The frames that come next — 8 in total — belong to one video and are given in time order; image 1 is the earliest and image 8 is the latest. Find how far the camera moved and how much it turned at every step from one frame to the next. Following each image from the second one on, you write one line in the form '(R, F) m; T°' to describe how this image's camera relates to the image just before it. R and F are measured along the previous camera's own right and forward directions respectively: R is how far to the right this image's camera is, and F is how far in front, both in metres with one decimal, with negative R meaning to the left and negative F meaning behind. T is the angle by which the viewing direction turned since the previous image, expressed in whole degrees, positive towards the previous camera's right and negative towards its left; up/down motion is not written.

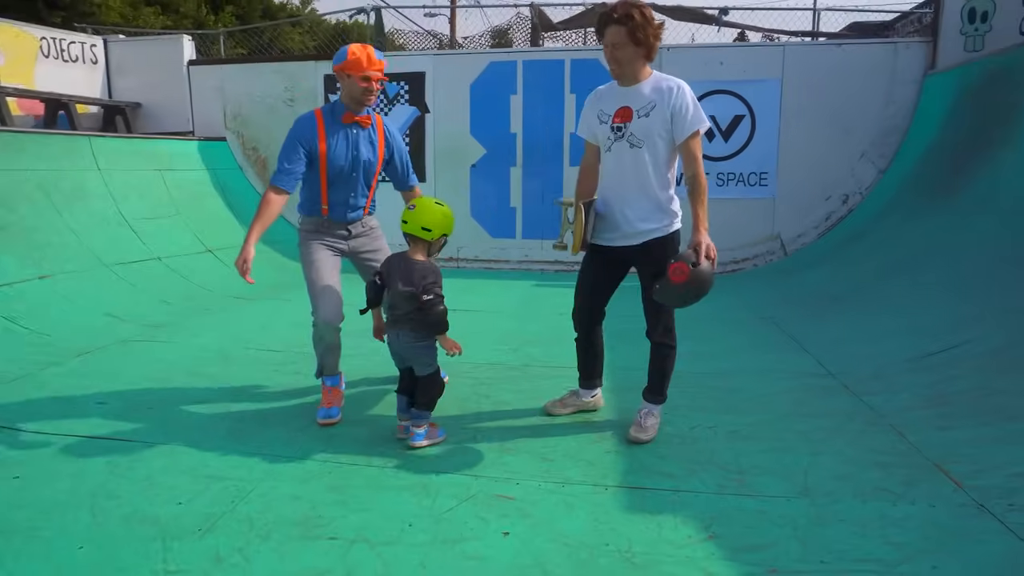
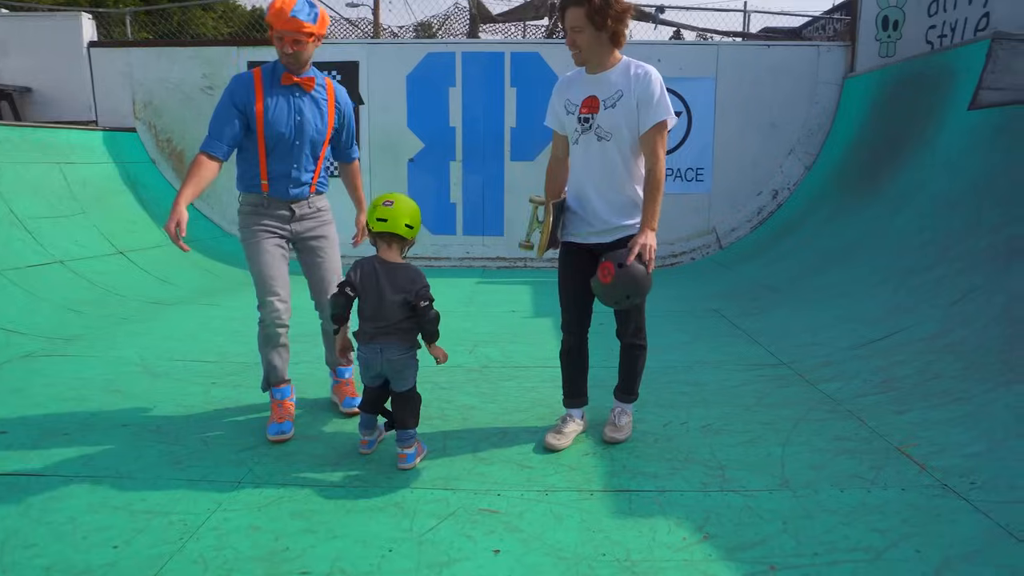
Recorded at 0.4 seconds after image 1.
(-0.2, +0.2) m; +7°
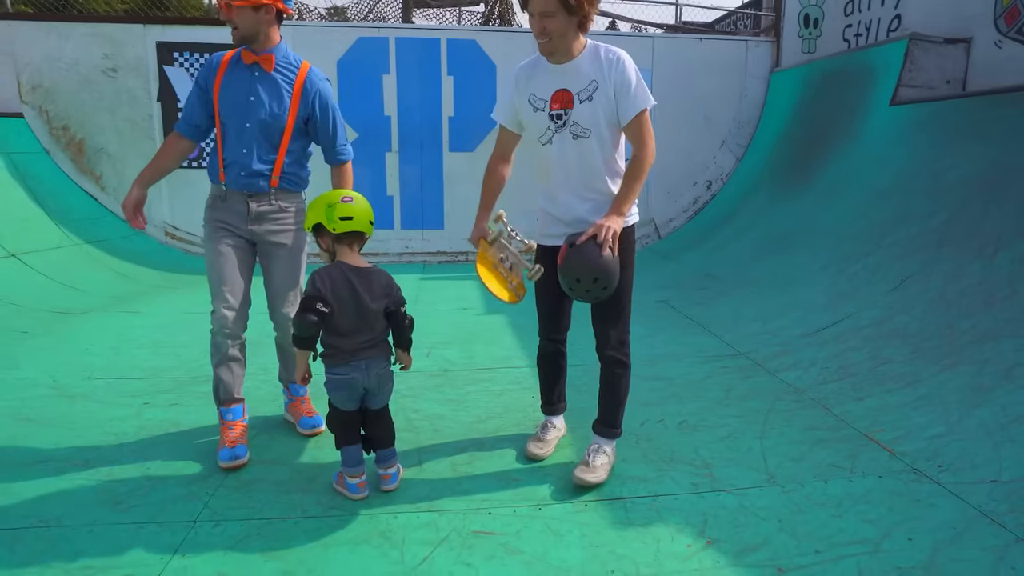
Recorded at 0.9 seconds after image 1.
(-0.2, +0.2) m; +7°
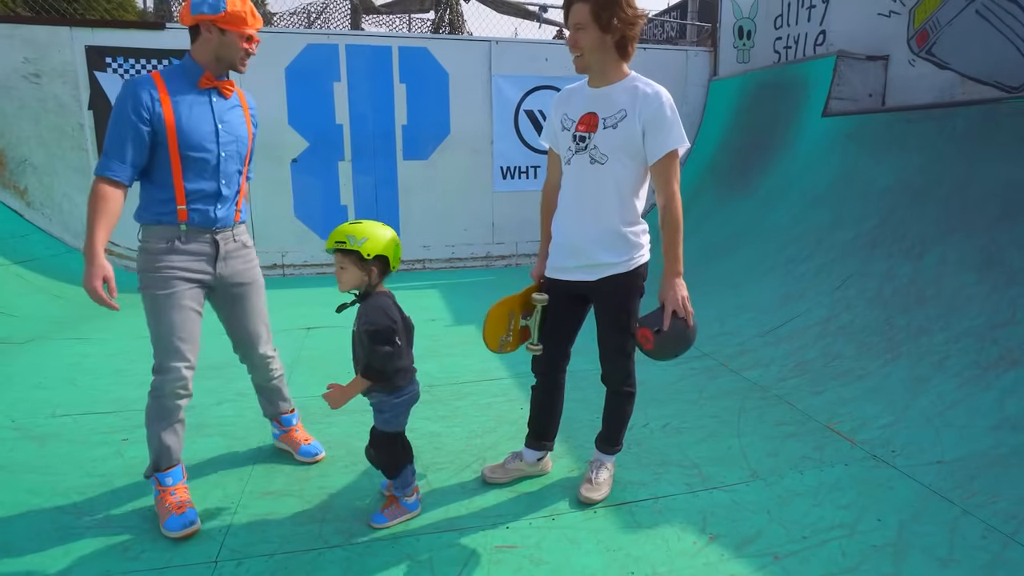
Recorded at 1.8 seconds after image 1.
(-0.3, -0.1) m; +6°
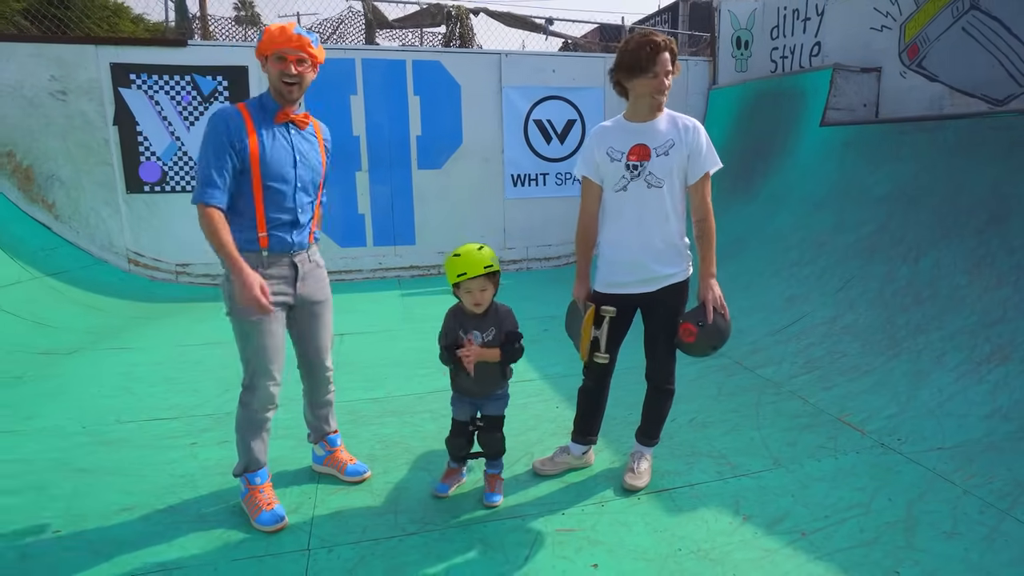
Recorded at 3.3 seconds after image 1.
(-0.3, -0.3) m; +1°
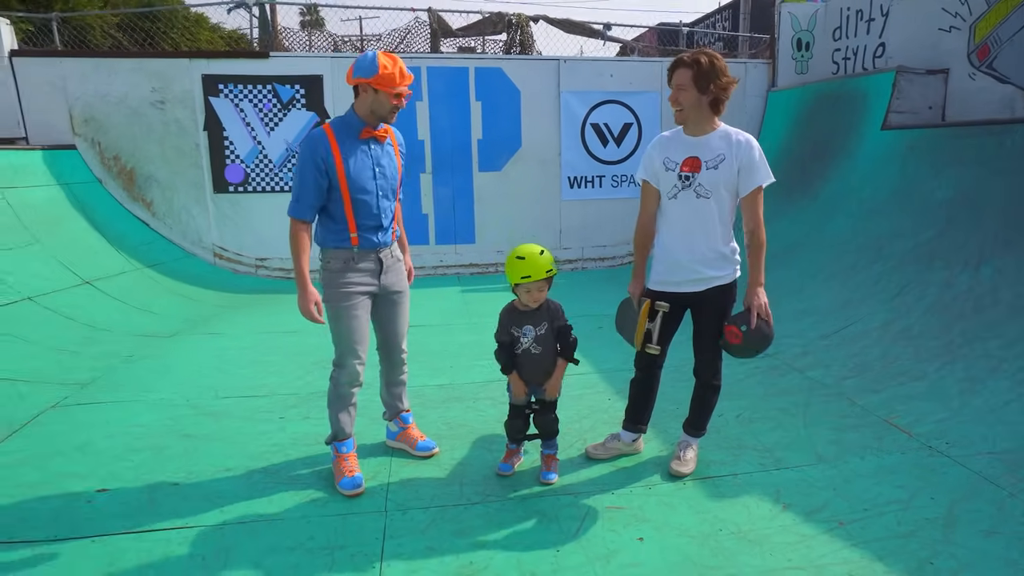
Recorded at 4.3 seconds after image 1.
(0.0, -0.3) m; -5°
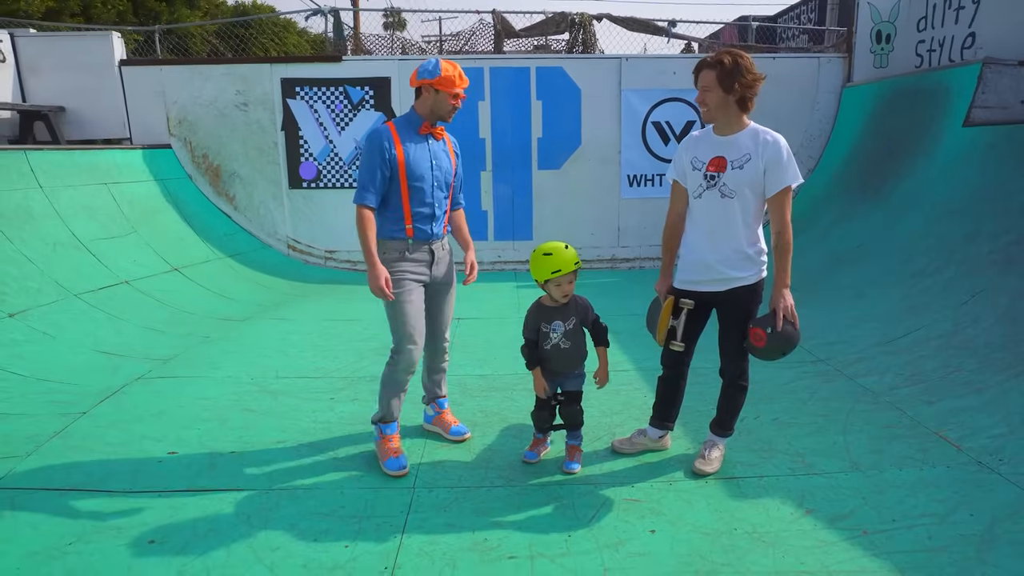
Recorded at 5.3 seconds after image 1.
(+0.2, -0.1) m; -7°
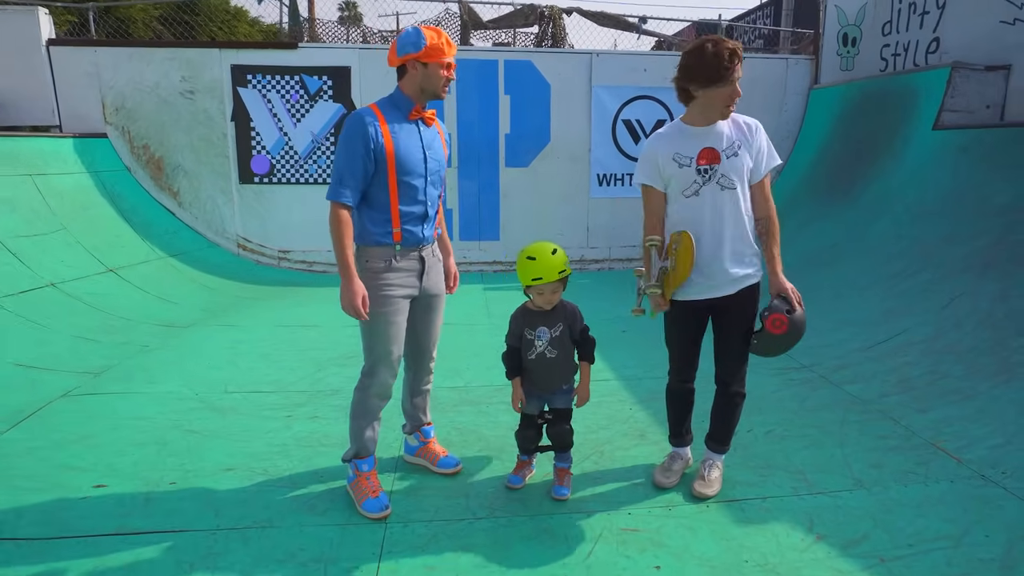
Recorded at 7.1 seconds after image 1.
(-0.1, +0.3) m; +4°
